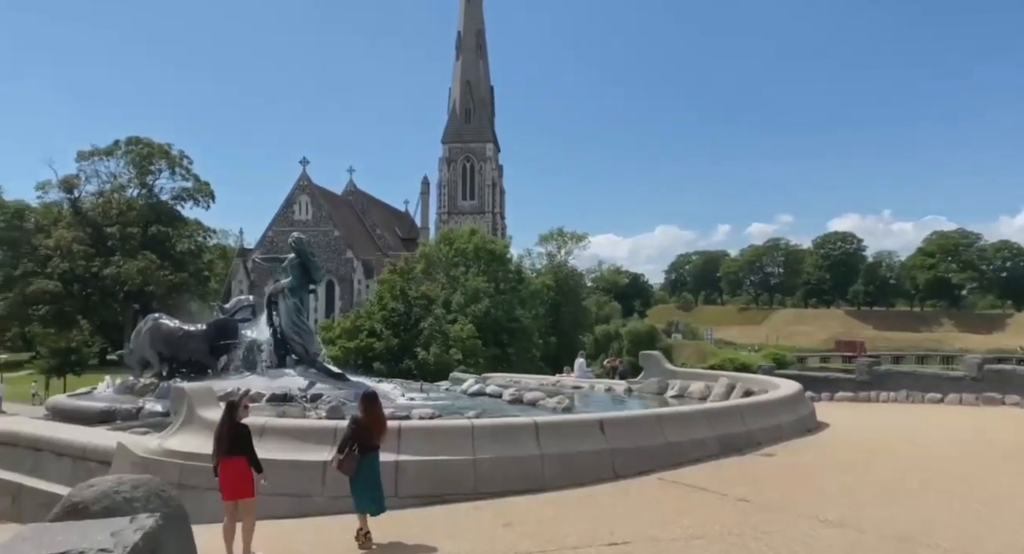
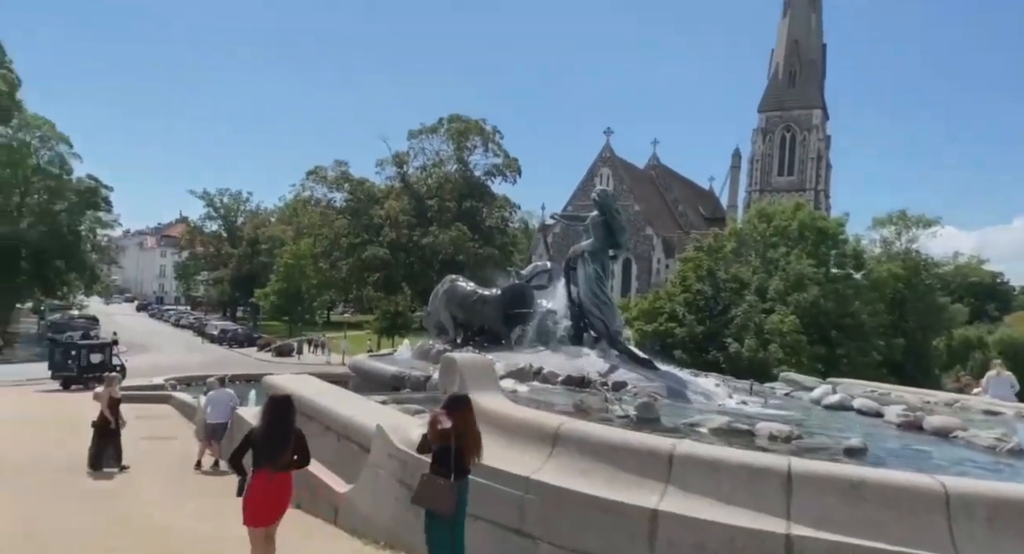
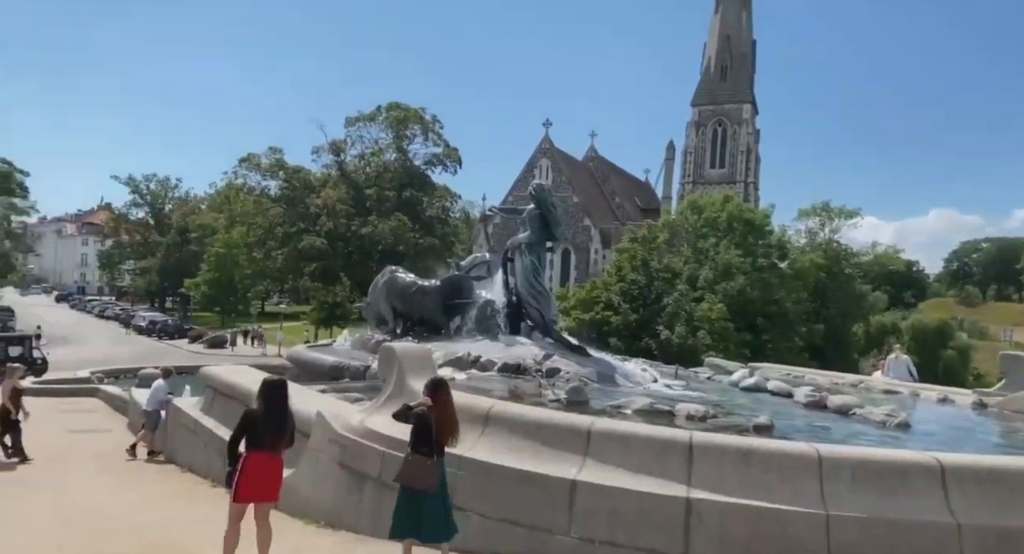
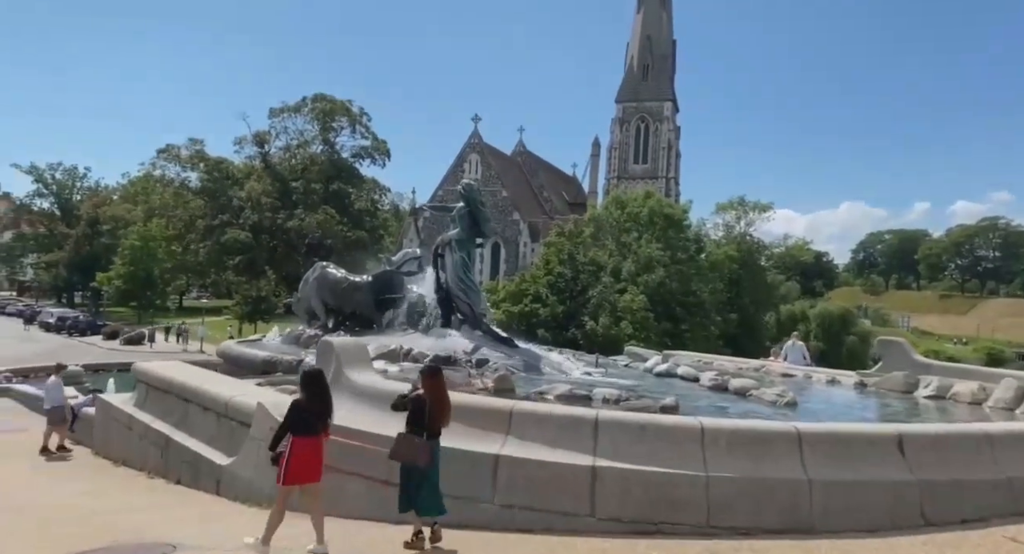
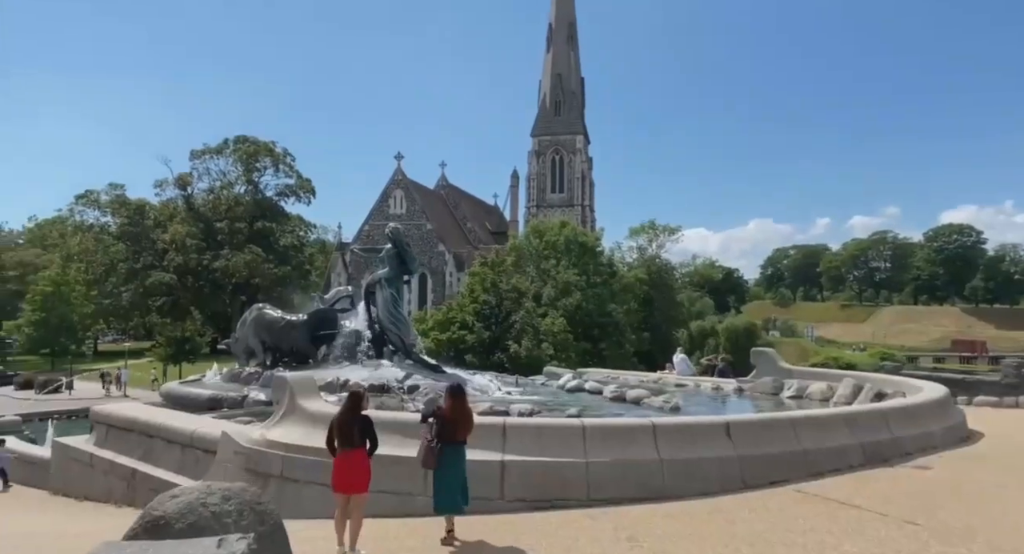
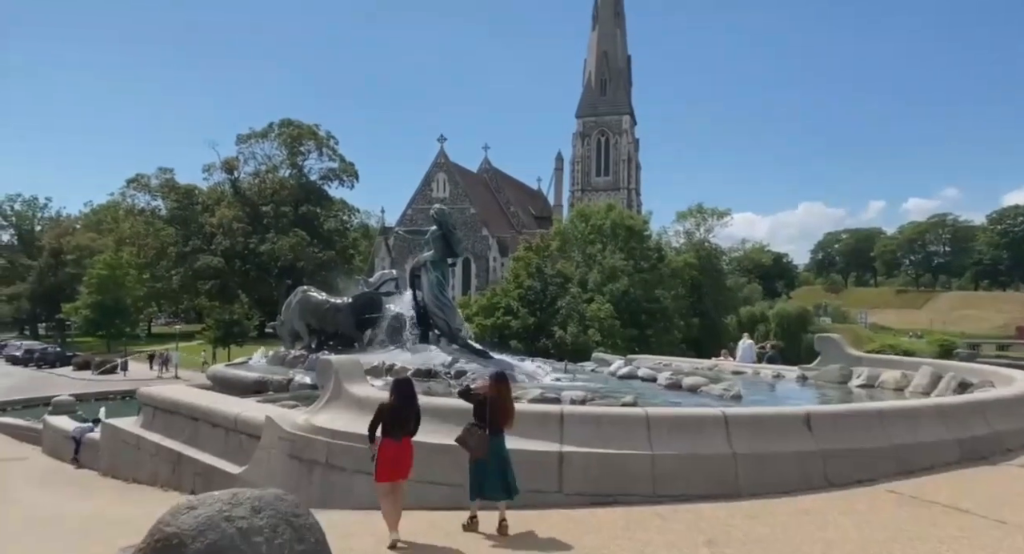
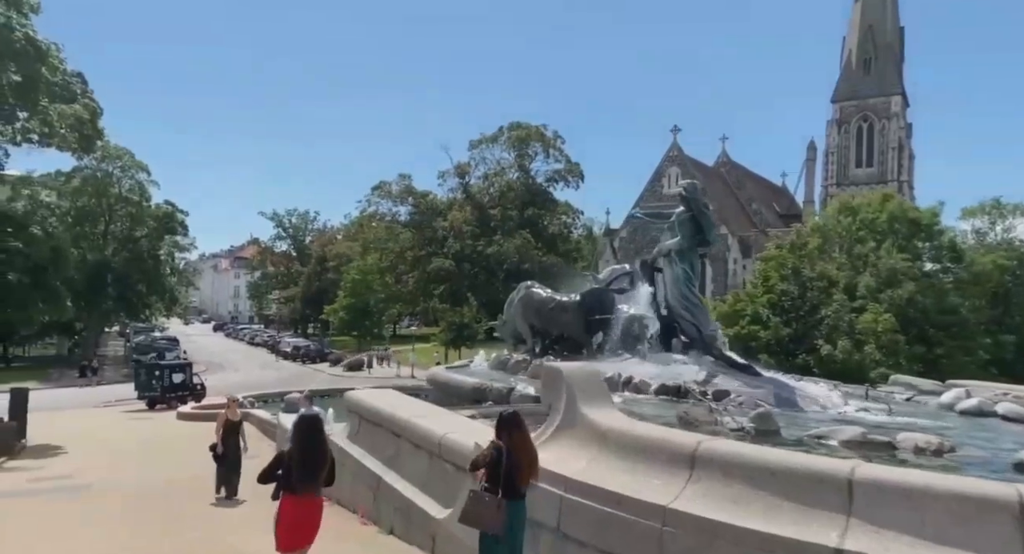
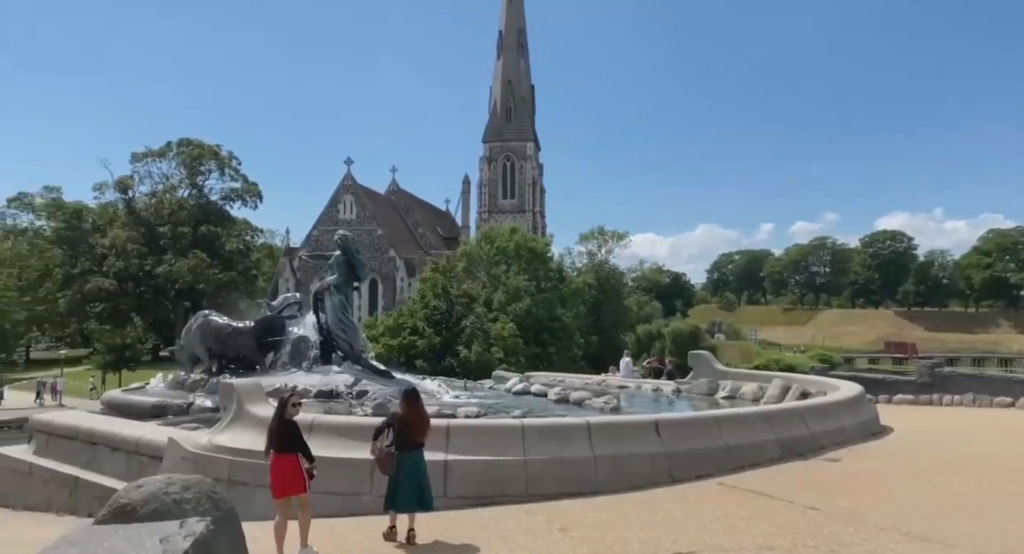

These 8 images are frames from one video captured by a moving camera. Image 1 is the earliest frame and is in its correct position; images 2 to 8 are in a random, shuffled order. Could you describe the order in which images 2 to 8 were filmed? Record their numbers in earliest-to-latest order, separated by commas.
8, 5, 6, 4, 3, 2, 7
